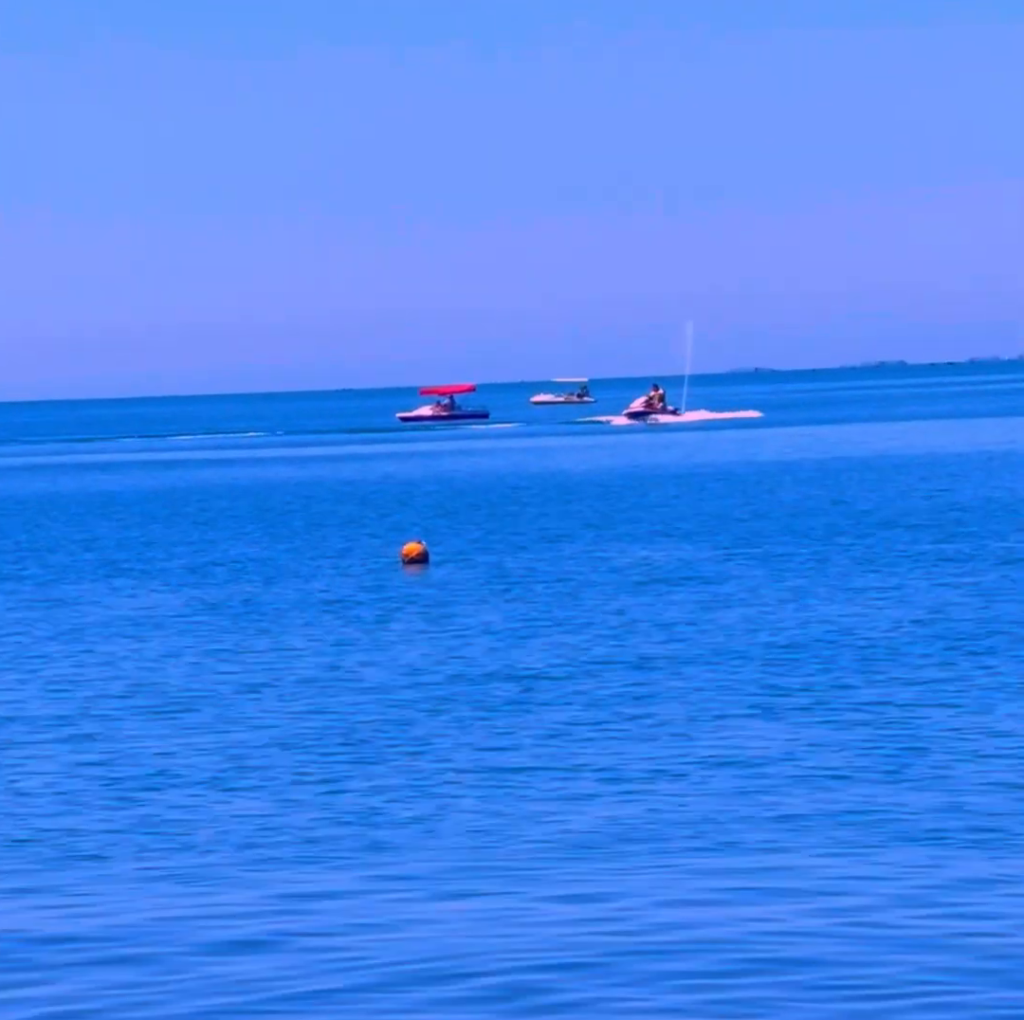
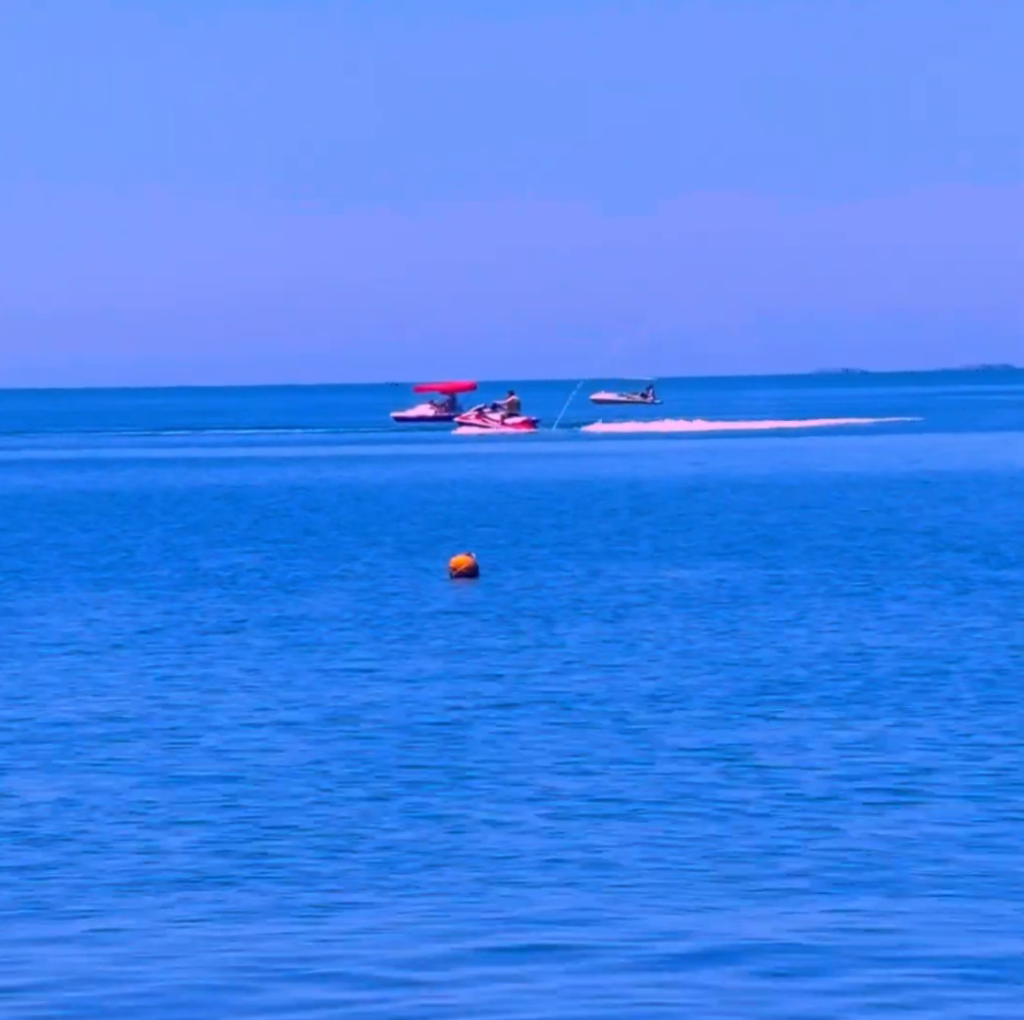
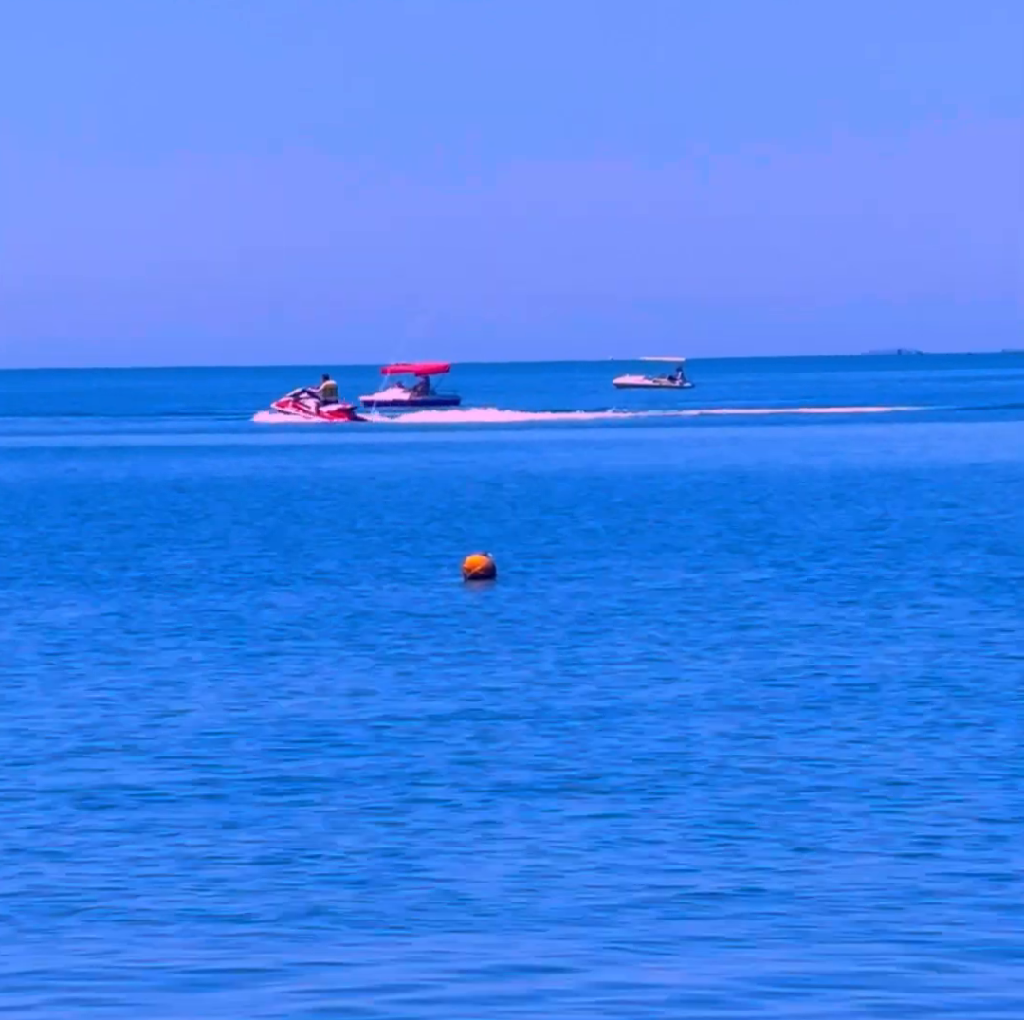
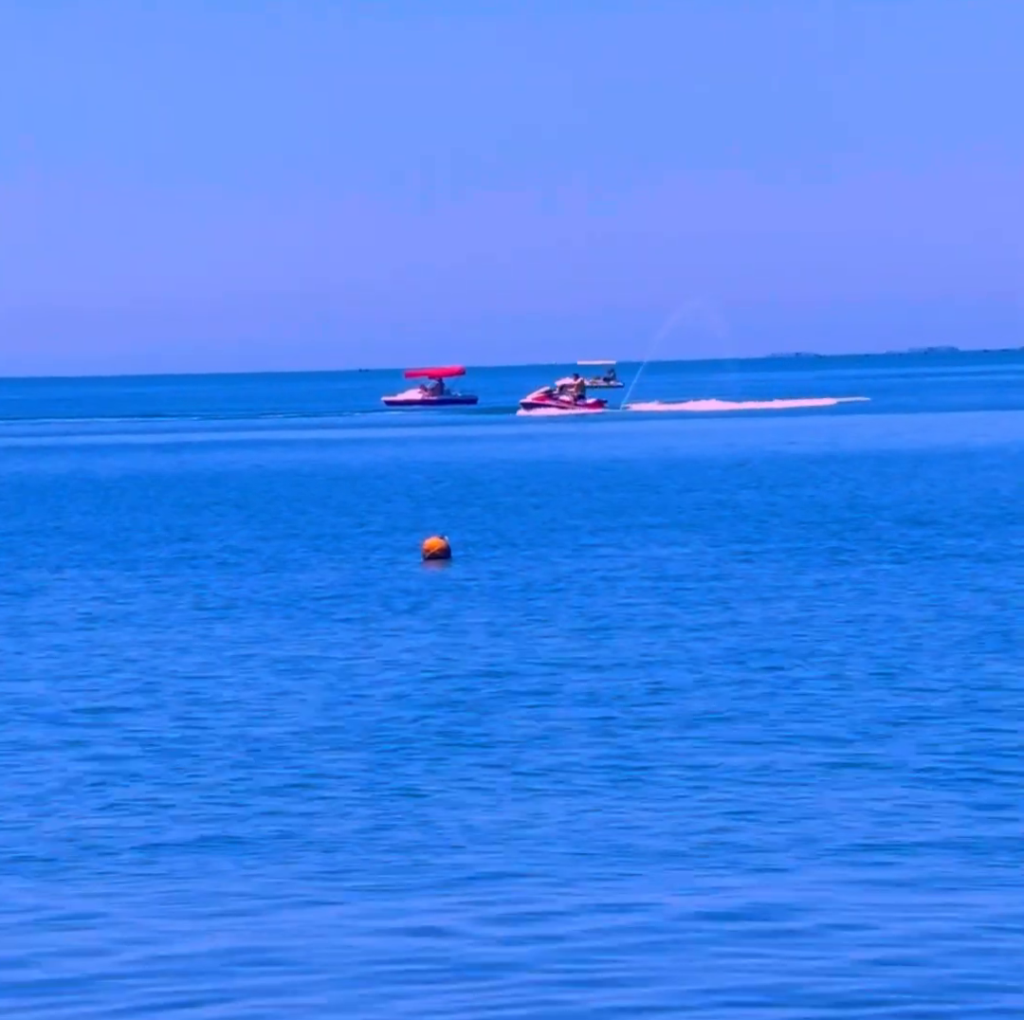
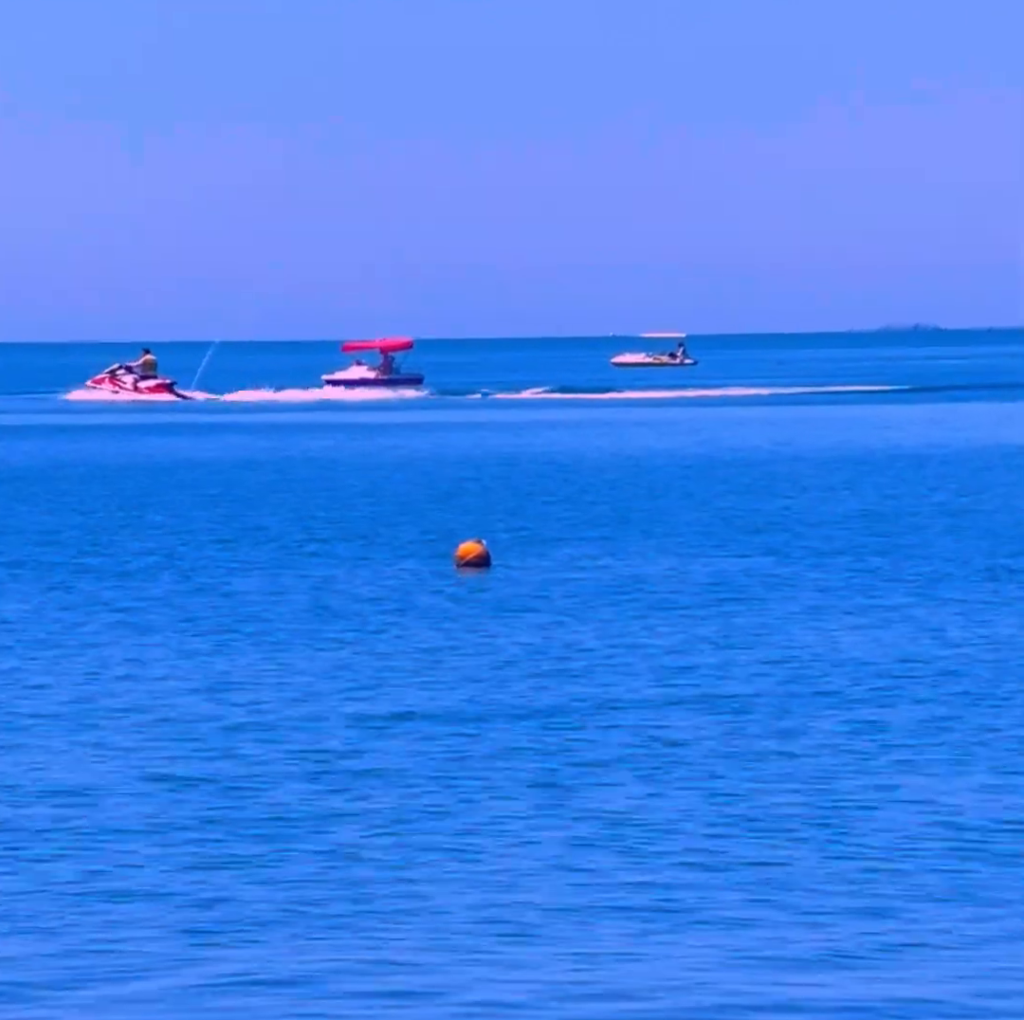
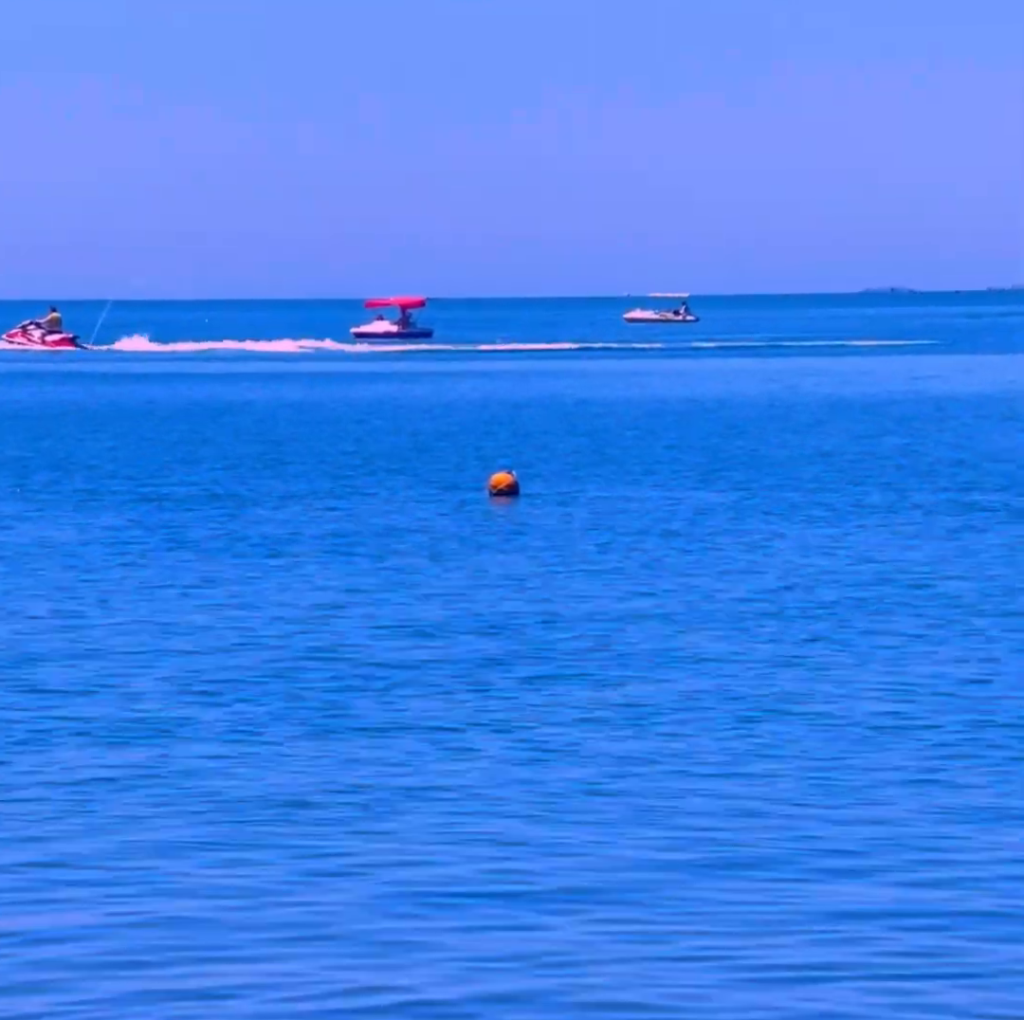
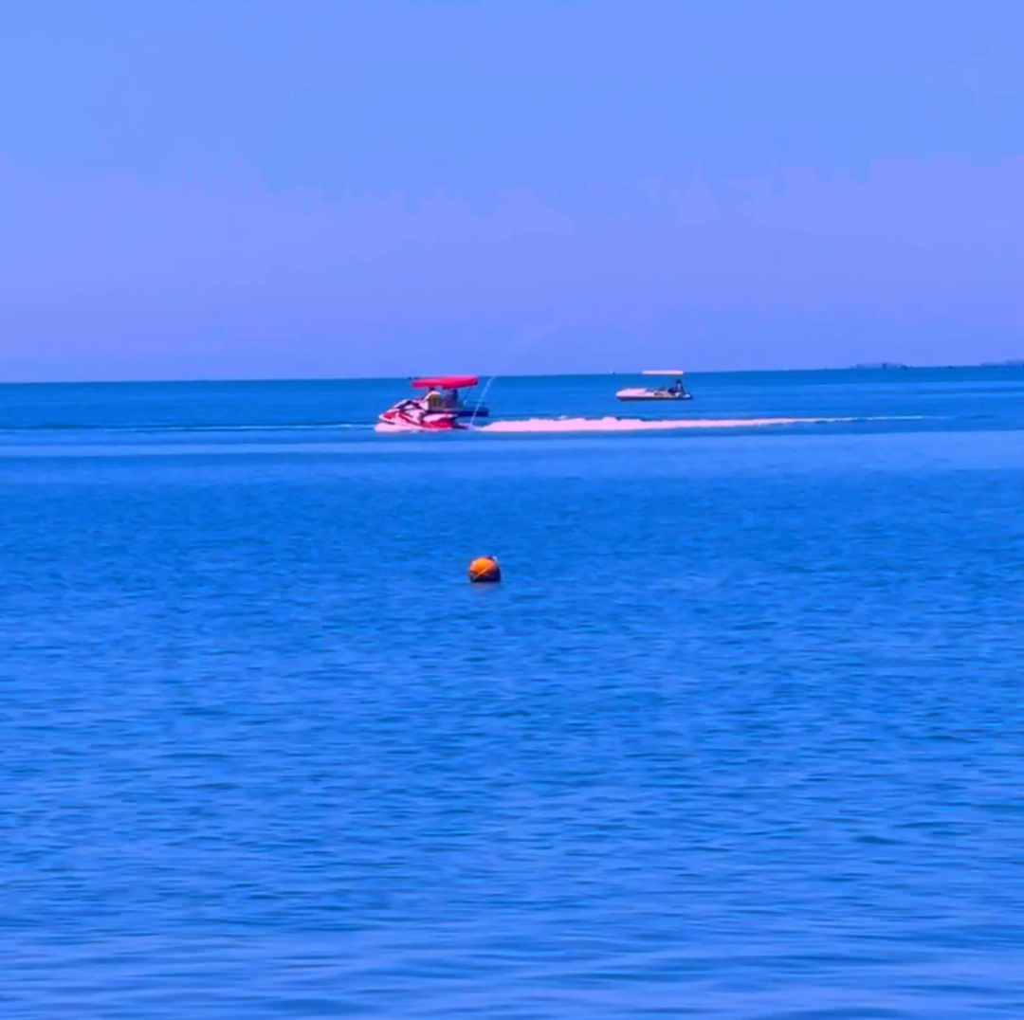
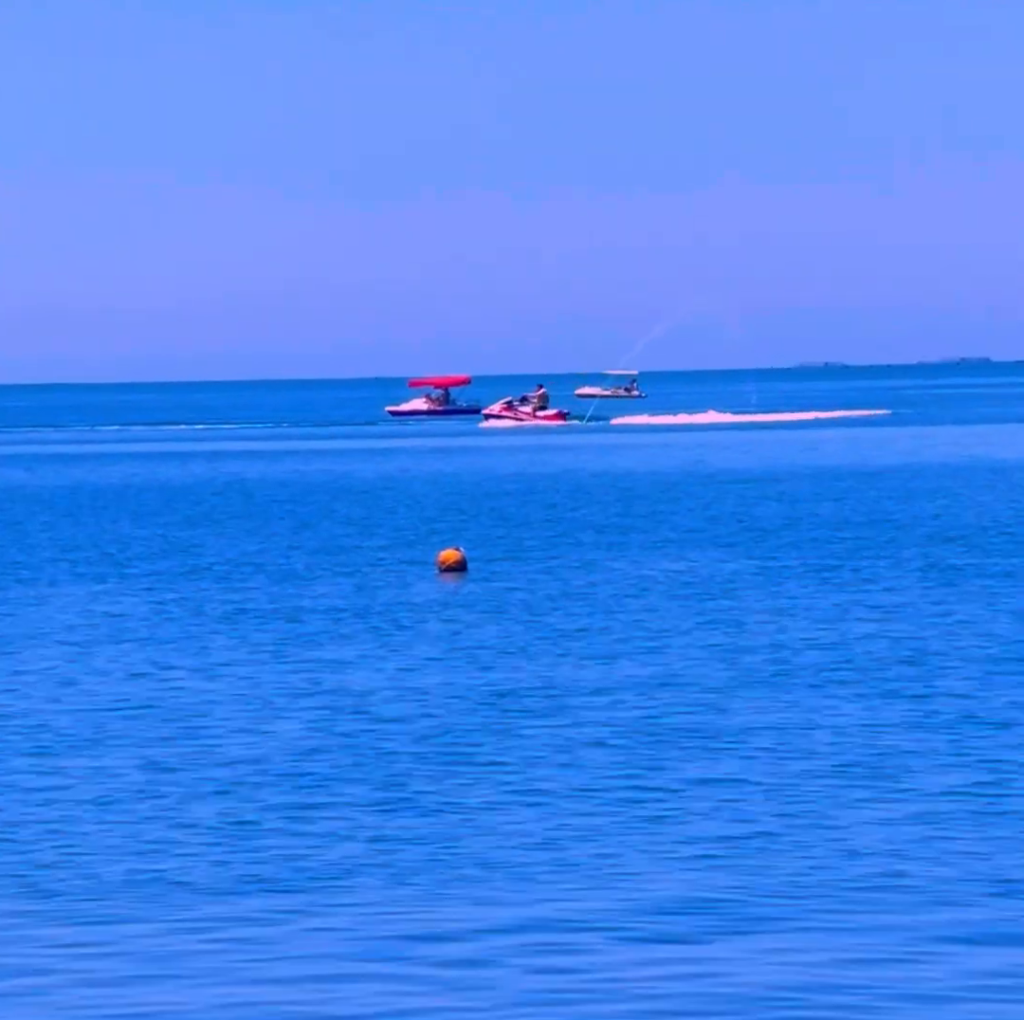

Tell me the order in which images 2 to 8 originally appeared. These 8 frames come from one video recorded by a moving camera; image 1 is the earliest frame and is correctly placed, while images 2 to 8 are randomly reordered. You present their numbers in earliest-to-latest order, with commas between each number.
4, 8, 2, 7, 3, 5, 6
